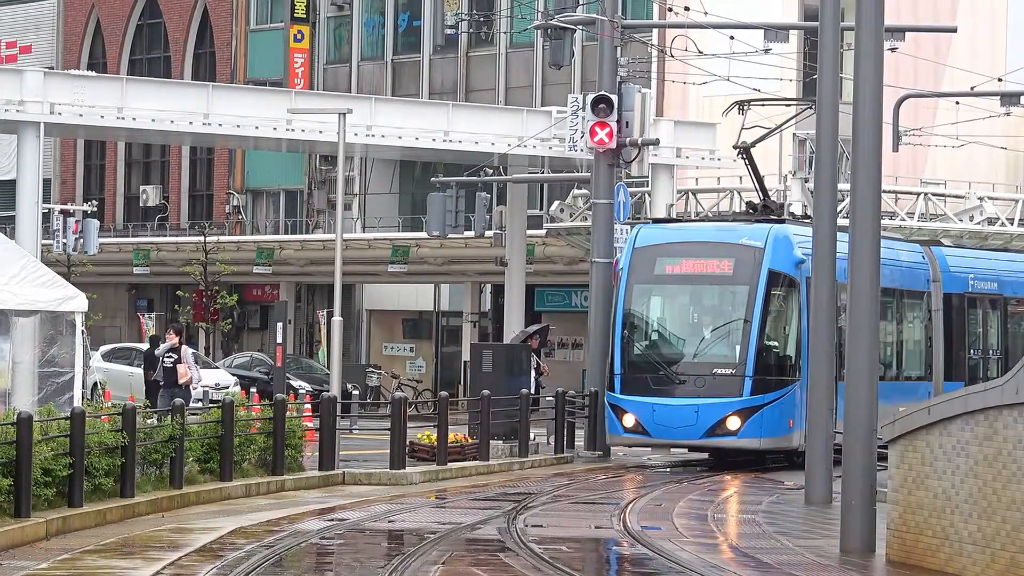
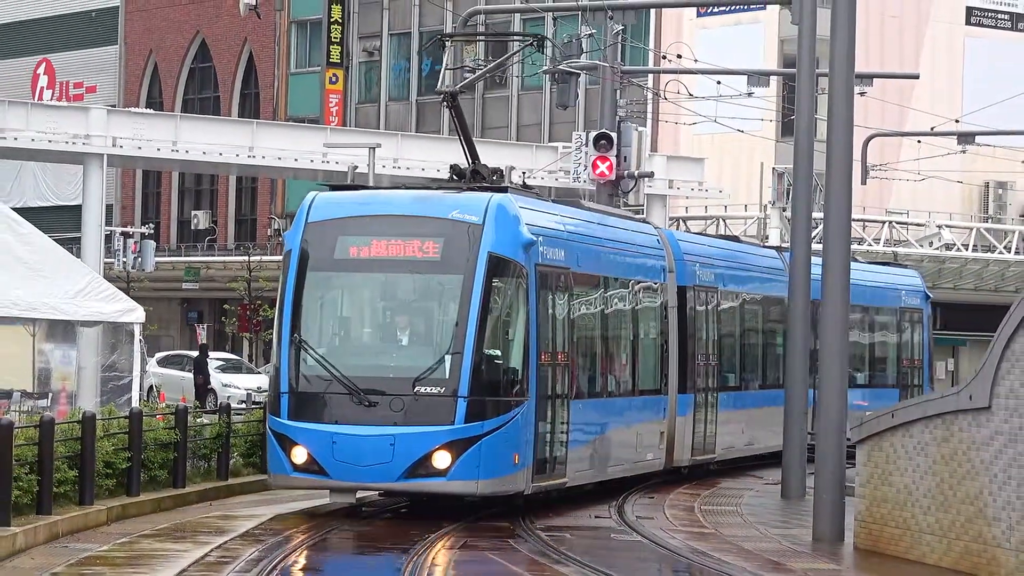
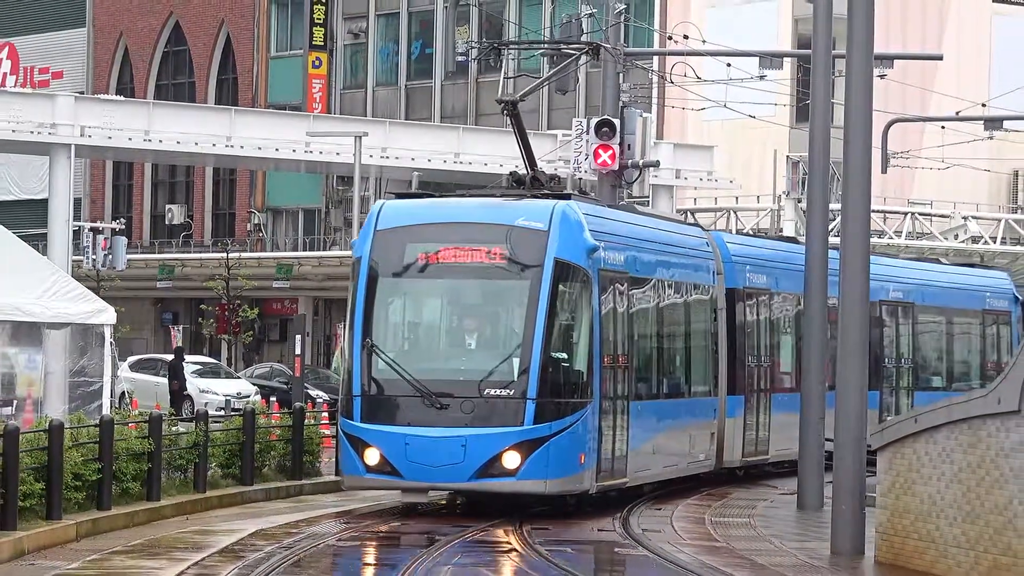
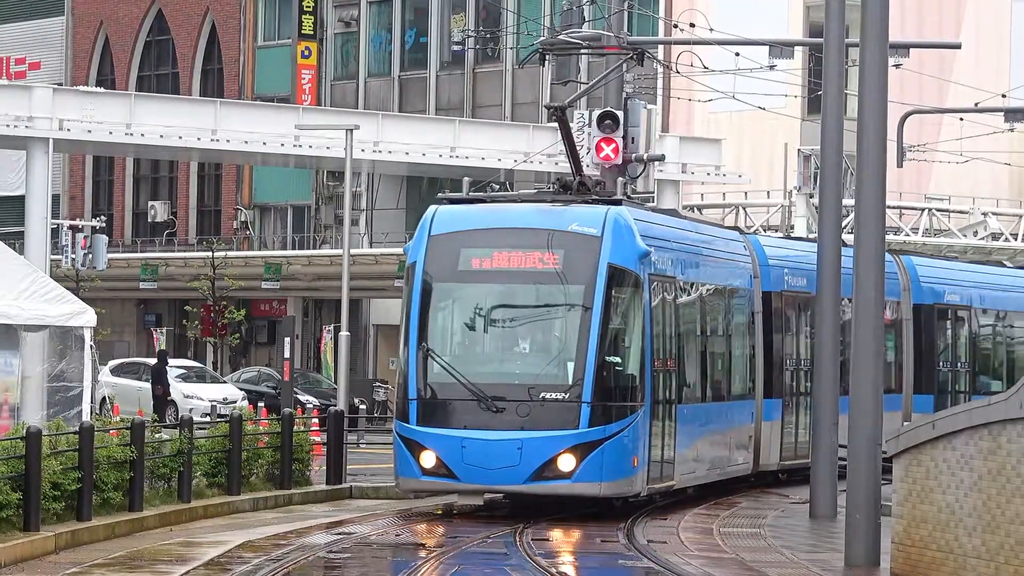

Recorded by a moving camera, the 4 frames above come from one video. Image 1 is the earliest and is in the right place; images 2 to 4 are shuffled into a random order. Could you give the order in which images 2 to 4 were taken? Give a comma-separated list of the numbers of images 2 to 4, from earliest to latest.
4, 3, 2
